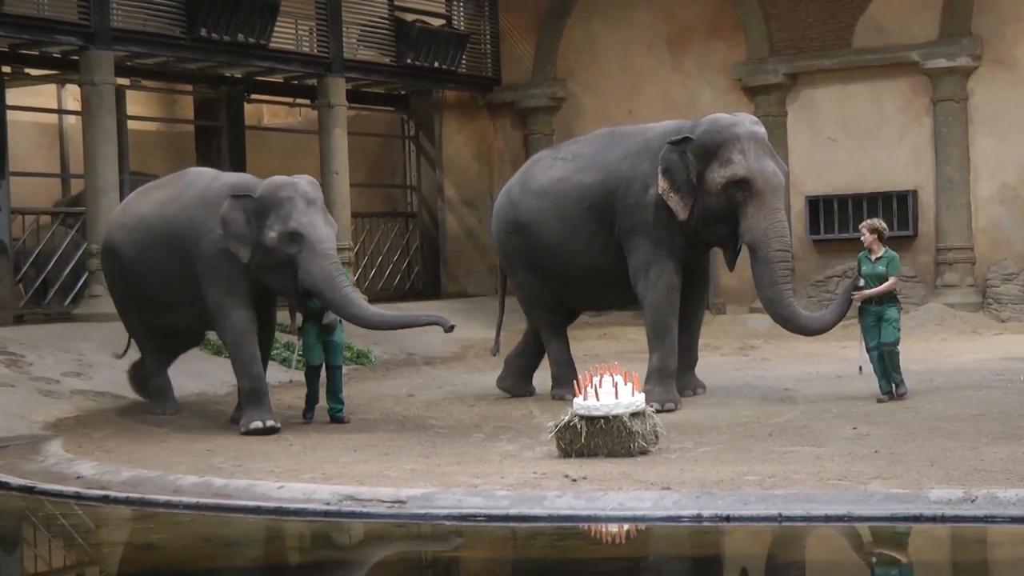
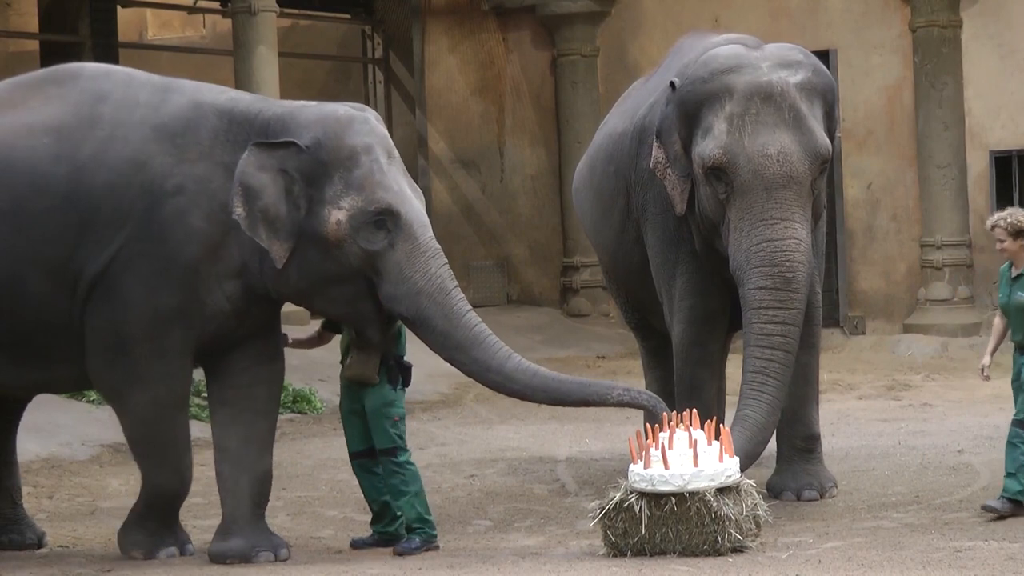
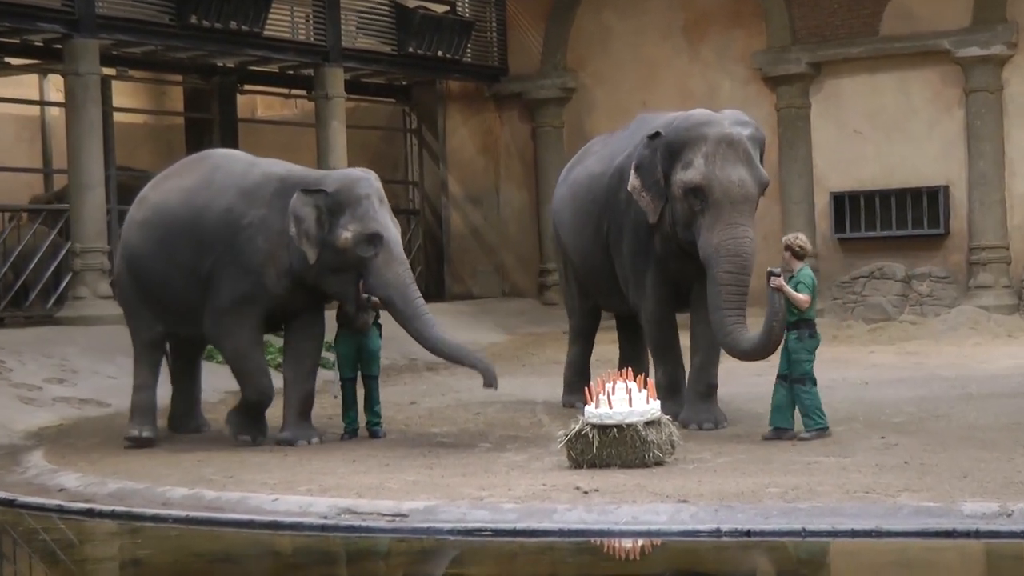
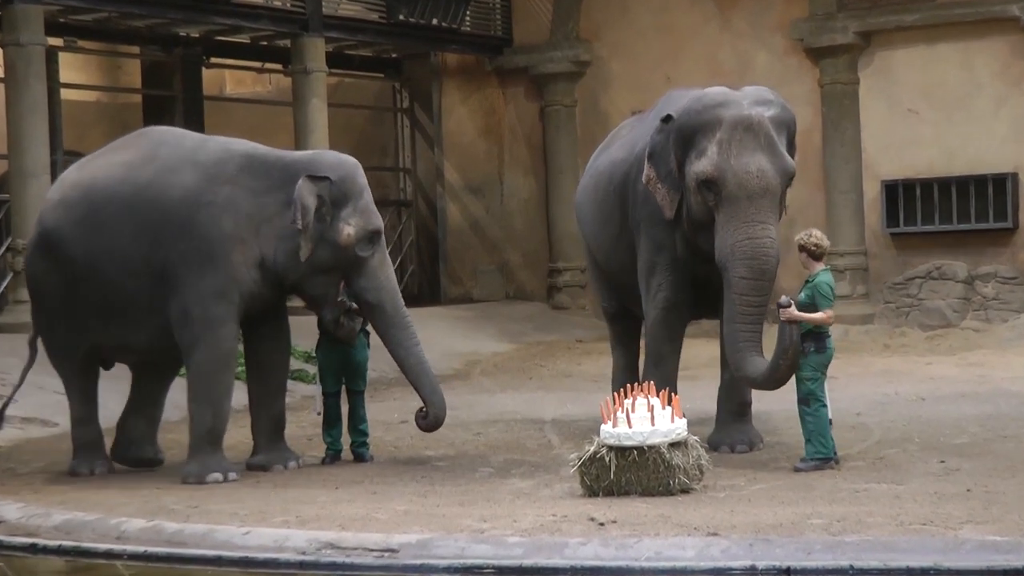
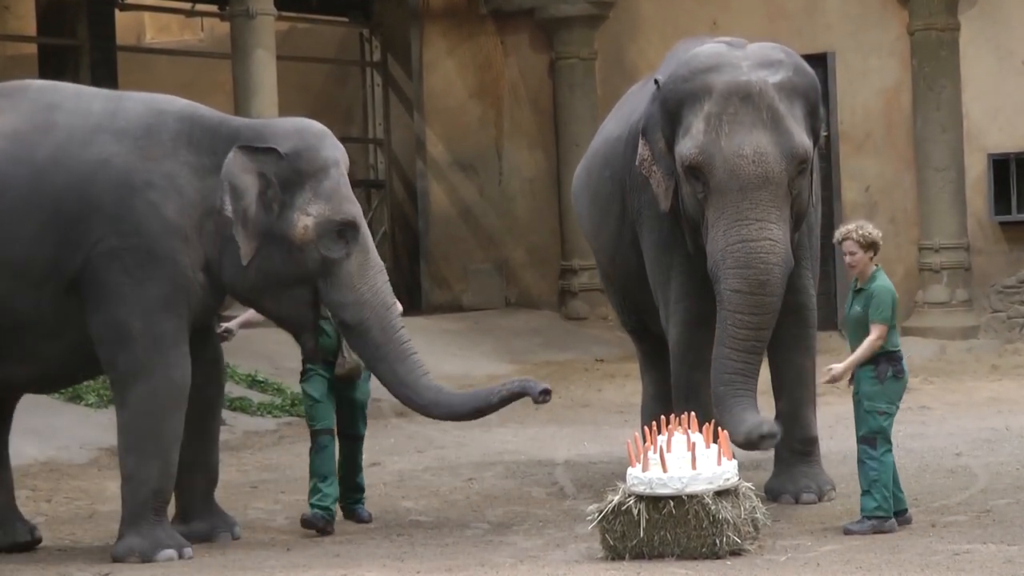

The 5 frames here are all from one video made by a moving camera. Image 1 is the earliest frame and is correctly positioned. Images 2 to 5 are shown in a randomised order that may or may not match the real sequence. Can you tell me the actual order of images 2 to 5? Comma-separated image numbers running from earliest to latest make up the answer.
3, 4, 5, 2
